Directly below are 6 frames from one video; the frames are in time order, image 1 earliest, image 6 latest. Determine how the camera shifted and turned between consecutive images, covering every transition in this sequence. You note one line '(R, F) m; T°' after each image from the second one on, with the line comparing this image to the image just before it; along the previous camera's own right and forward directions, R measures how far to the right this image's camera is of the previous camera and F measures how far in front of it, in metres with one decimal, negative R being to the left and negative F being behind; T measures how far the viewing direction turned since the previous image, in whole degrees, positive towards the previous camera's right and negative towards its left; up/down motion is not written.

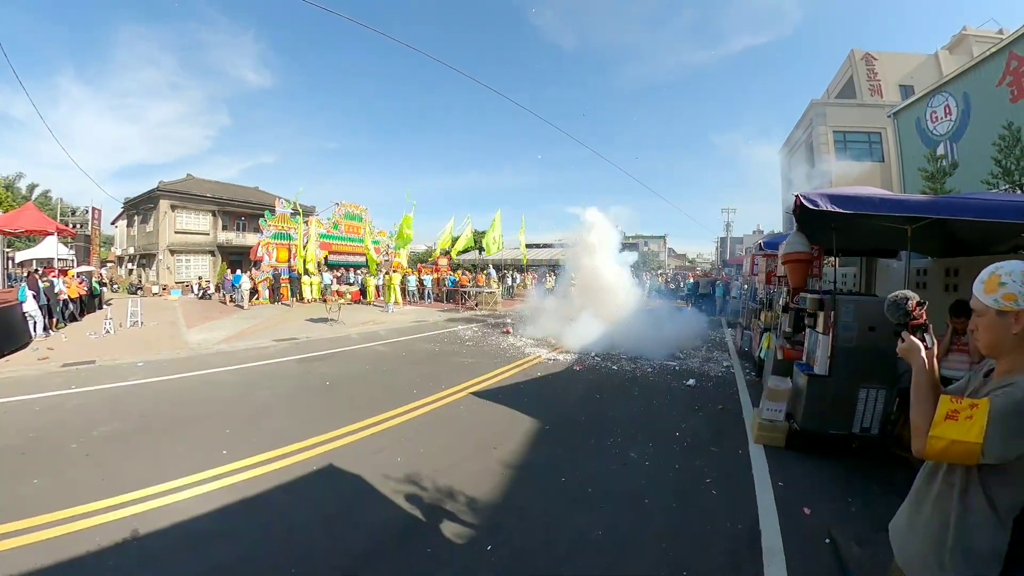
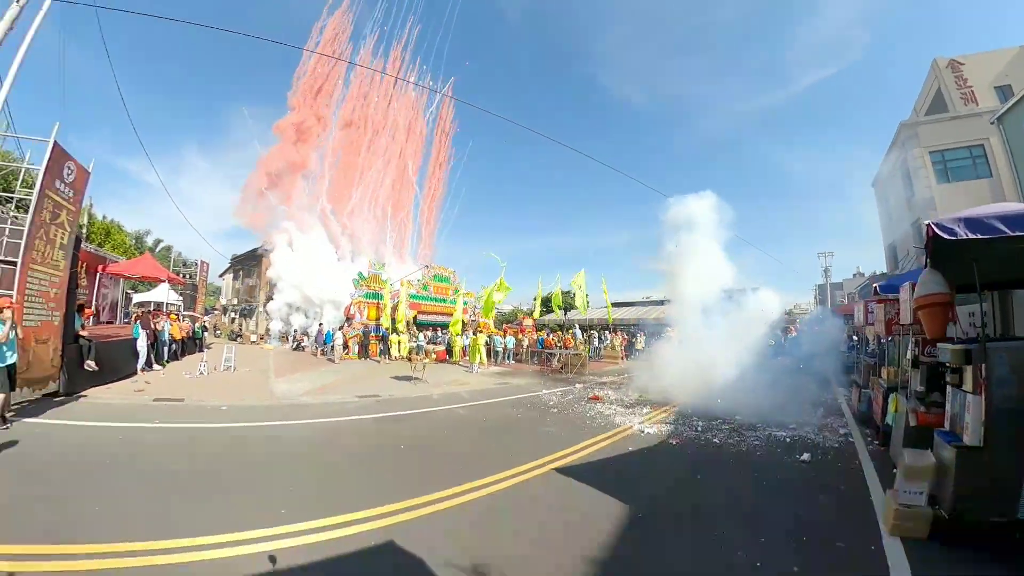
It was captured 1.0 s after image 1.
(+0.1, +0.3) m; -10°
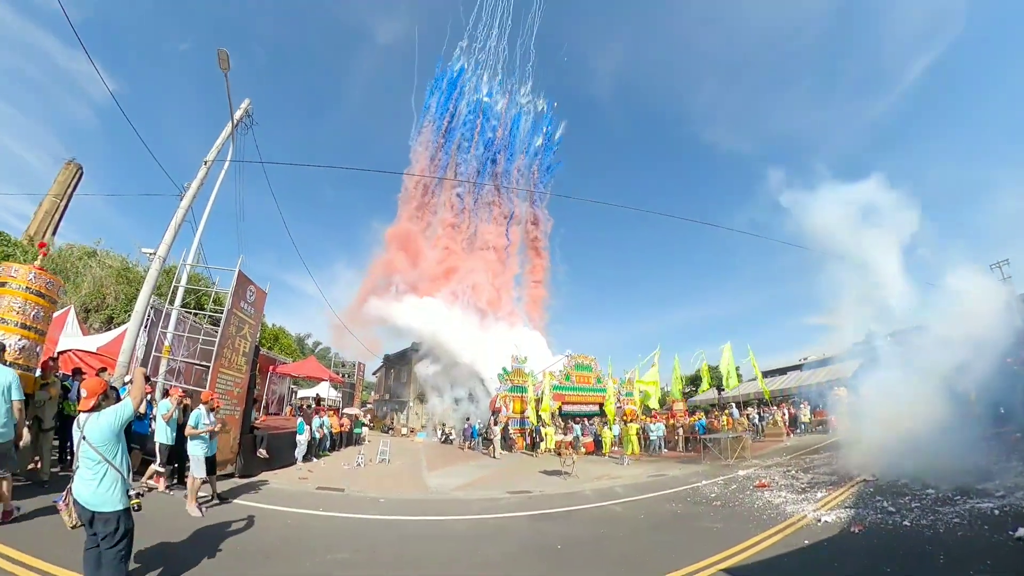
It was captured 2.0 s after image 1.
(+0.4, +0.2) m; -16°
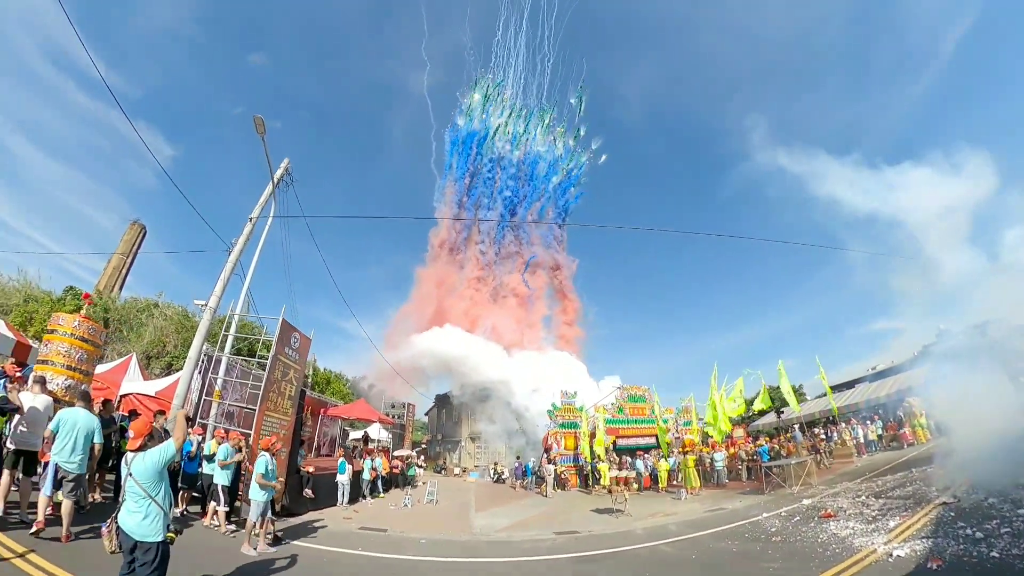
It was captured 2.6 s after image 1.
(+0.4, +0.3) m; -6°
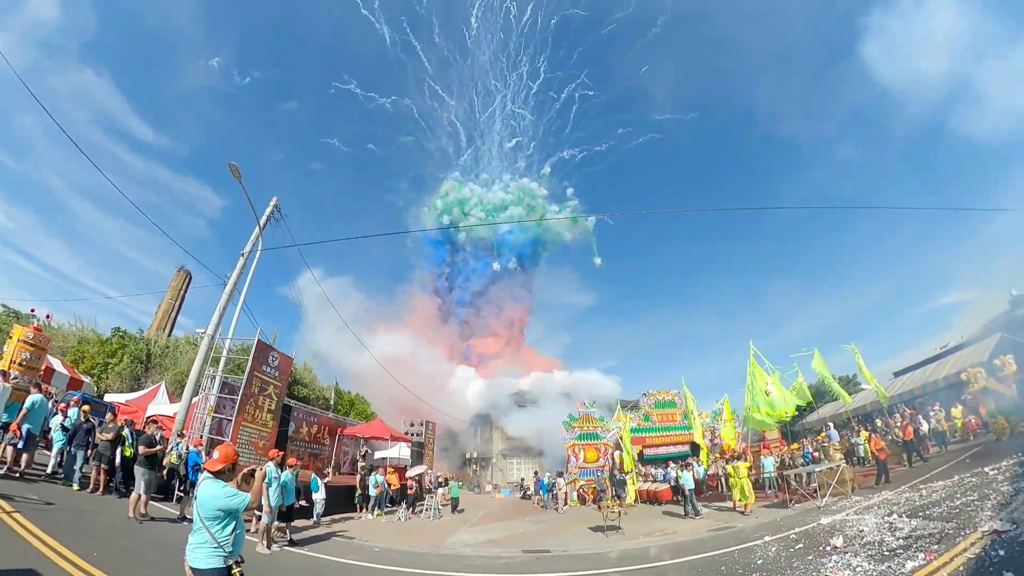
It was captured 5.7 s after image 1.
(+1.4, +1.2) m; -5°
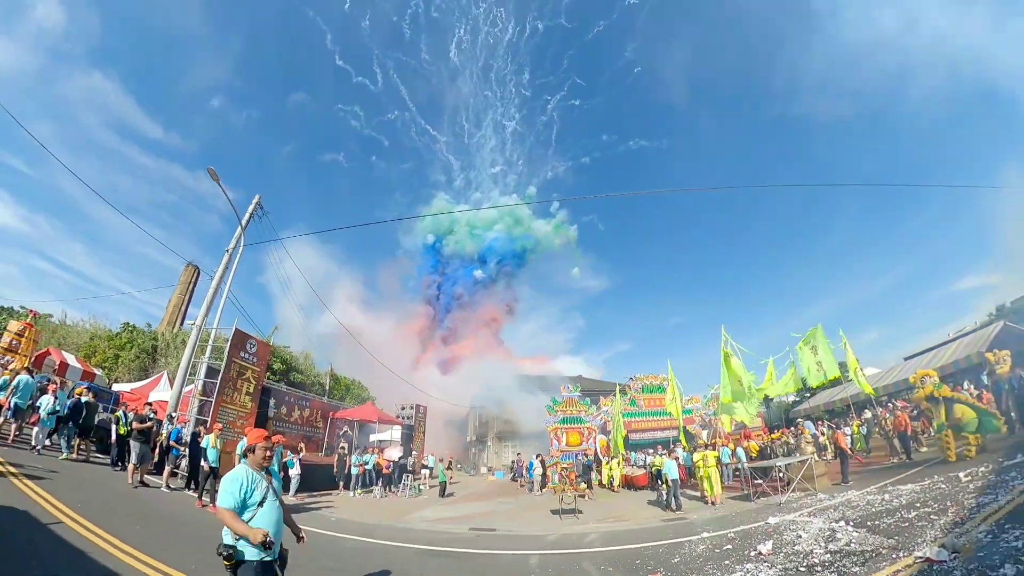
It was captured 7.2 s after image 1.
(+0.9, +0.6) m; -1°
